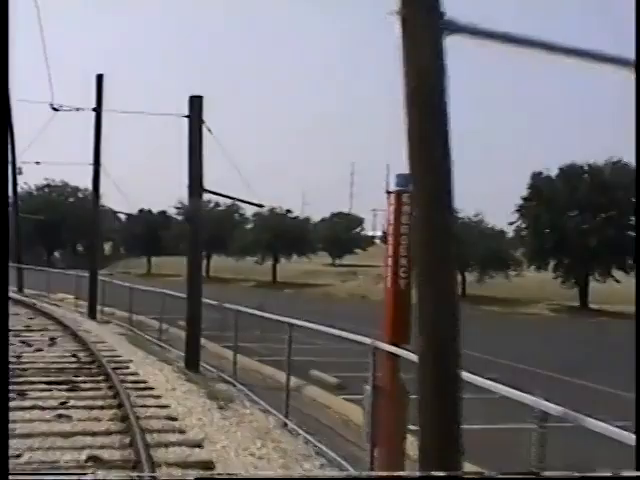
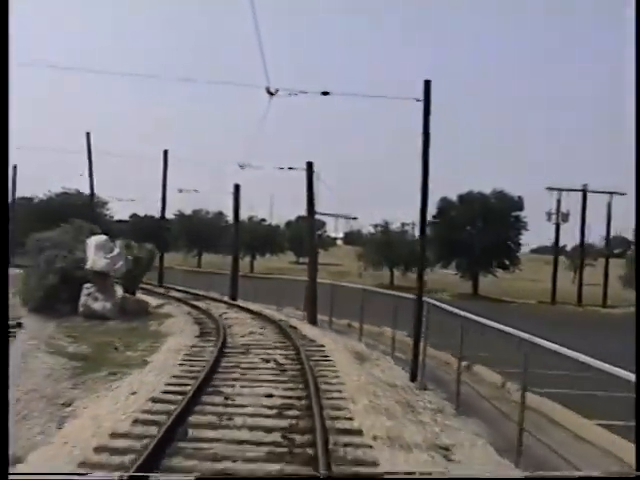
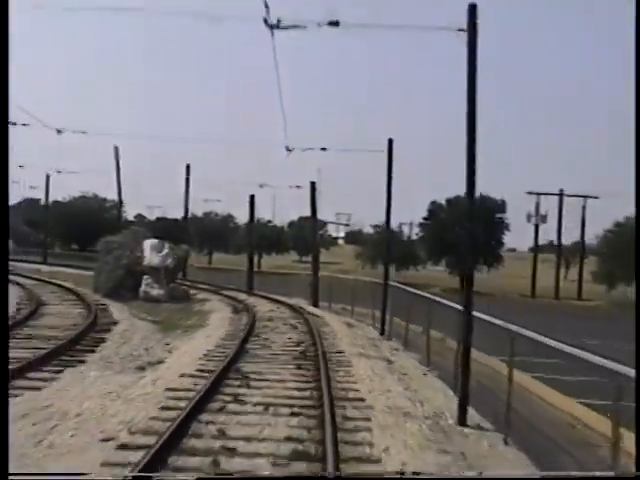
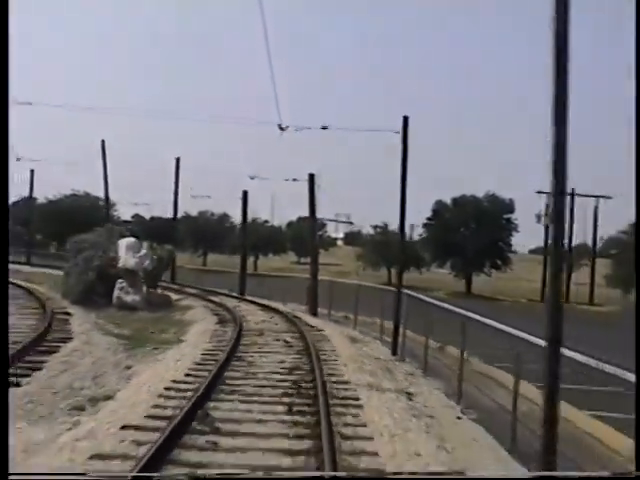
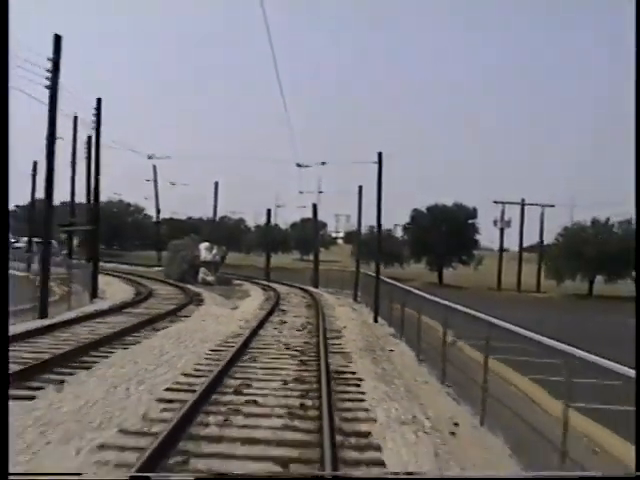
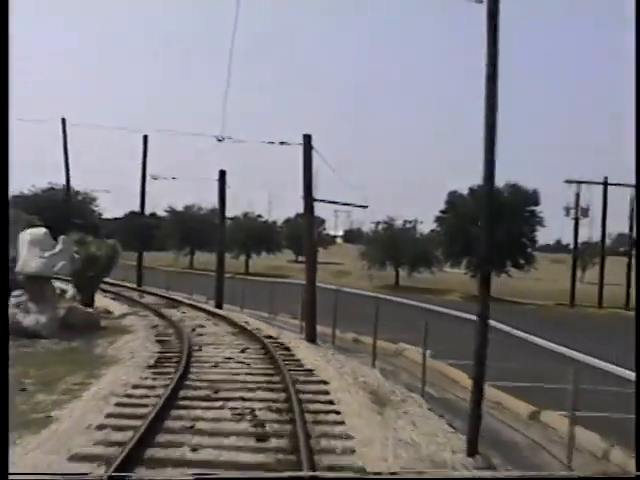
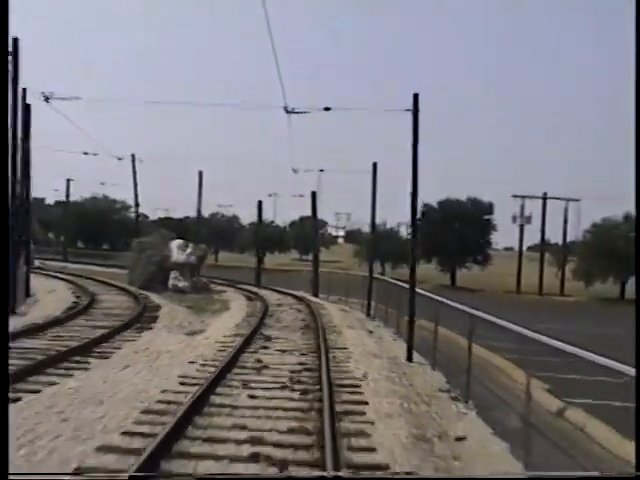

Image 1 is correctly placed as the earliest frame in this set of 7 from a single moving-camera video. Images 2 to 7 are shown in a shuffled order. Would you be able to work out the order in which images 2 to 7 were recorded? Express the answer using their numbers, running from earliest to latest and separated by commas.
6, 2, 4, 3, 7, 5
